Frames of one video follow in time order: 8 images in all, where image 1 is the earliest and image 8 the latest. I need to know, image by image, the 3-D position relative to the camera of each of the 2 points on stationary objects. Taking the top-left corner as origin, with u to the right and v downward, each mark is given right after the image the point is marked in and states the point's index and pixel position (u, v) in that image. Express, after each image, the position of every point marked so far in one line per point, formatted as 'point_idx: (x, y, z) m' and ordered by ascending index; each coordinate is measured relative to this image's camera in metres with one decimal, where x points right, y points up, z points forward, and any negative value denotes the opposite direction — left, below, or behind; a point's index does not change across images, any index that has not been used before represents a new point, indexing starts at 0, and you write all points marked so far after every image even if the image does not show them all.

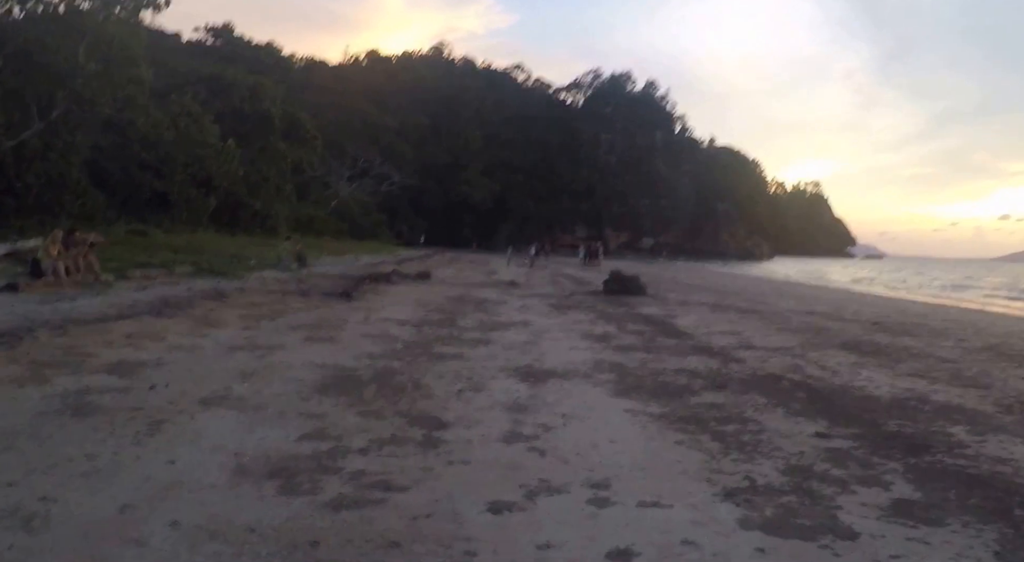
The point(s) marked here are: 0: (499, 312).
0: (-0.2, -0.7, +17.9) m
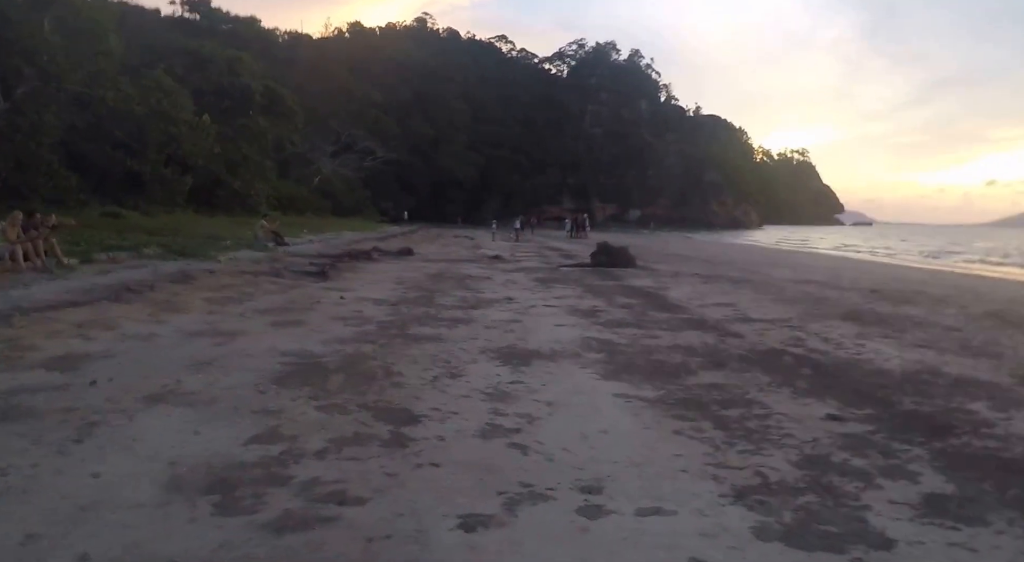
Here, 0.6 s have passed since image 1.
0: (-0.6, -0.2, +17.1) m
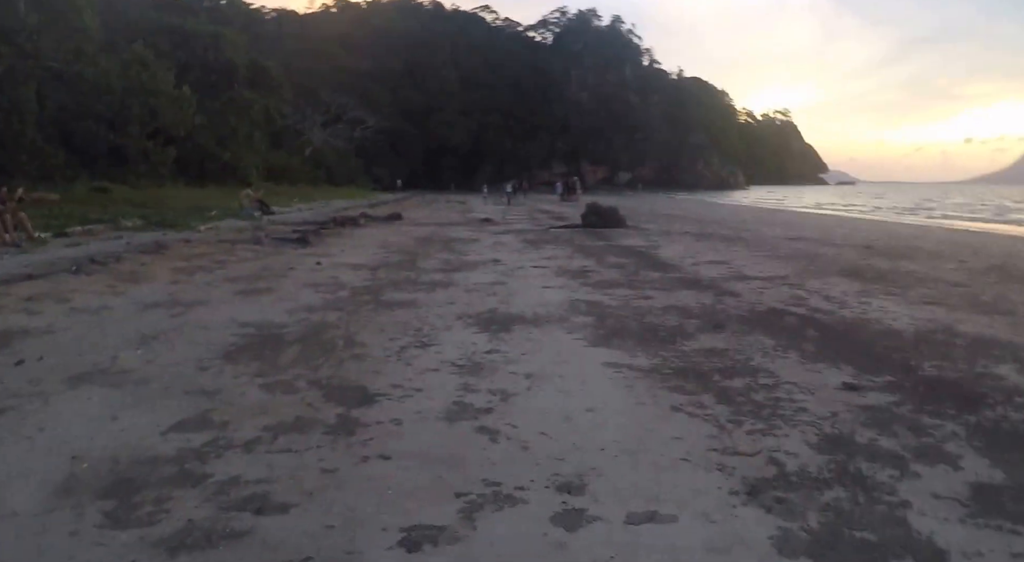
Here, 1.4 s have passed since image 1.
0: (-0.9, +0.7, +16.2) m
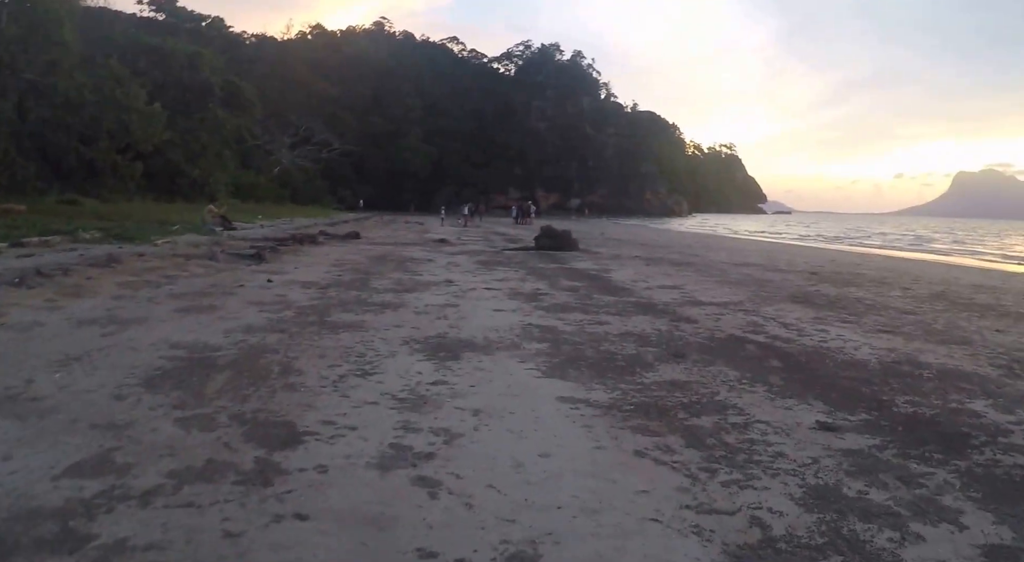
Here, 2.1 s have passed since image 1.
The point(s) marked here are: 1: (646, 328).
0: (-1.9, +0.2, +15.6) m
1: (+1.7, -0.6, +9.4) m
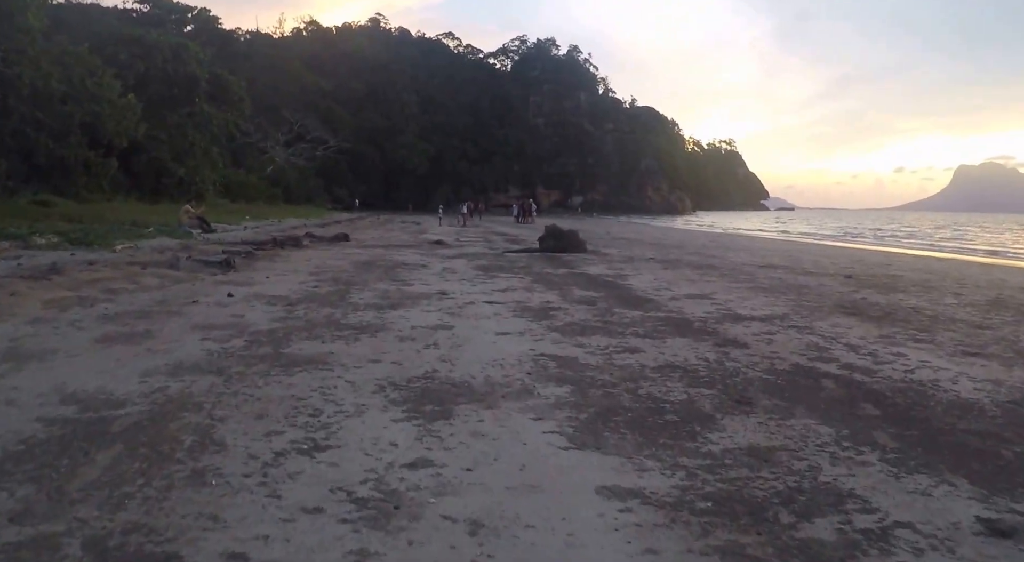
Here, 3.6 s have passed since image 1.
0: (-1.9, +0.1, +13.6) m
1: (+1.8, -0.8, +7.5) m
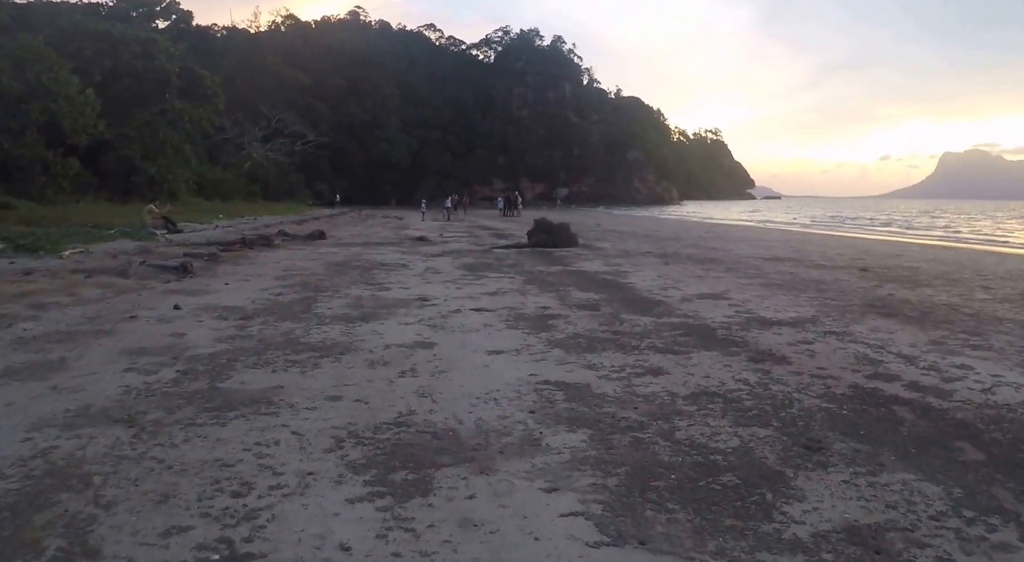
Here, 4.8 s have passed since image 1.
0: (-2.0, 0.0, +12.2) m
1: (+1.8, -0.8, +6.1) m
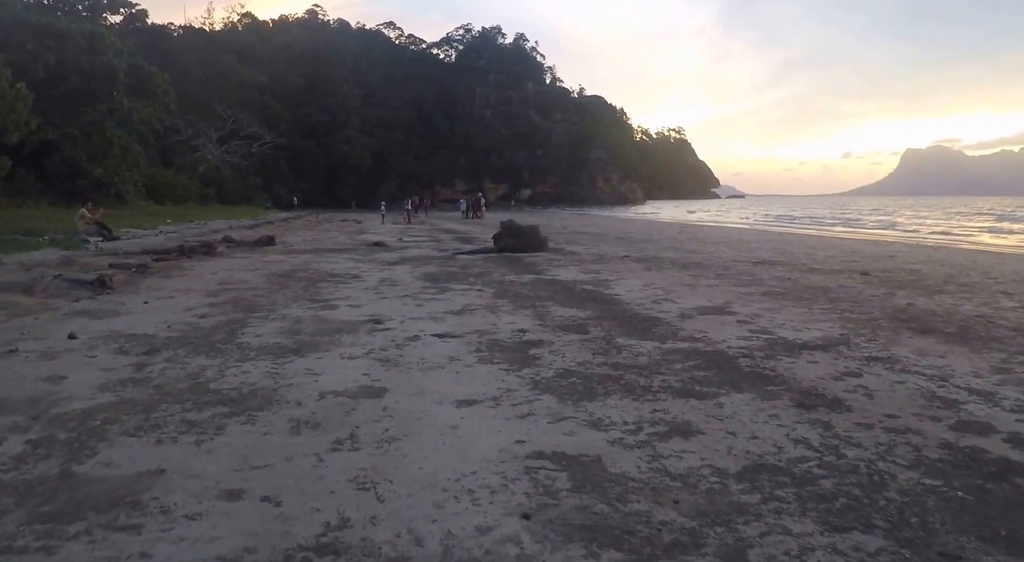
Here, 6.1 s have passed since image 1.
0: (-2.5, -0.2, +10.4) m
1: (+1.6, -1.0, +4.6) m
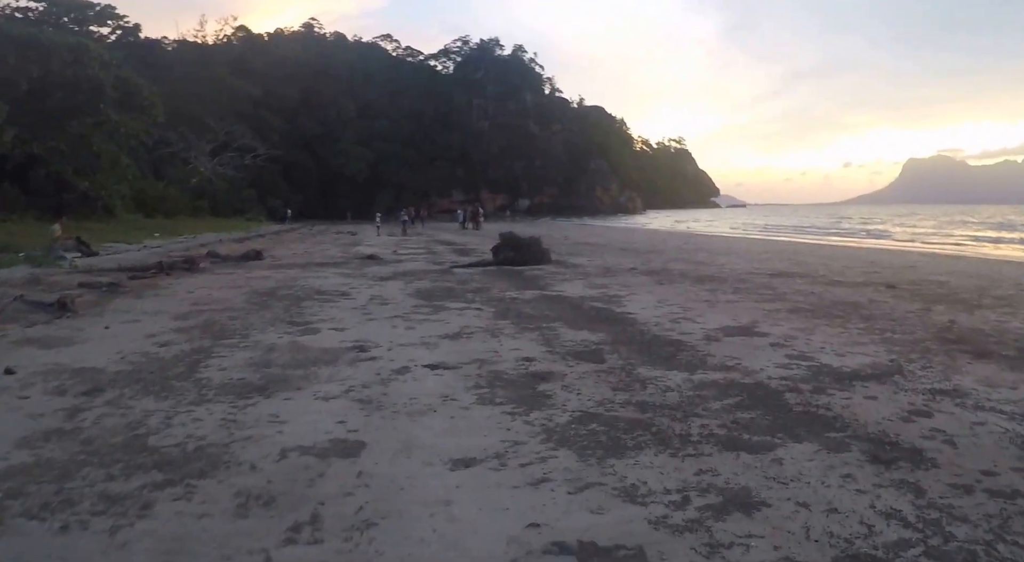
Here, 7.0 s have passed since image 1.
0: (-2.4, -0.5, +9.4) m
1: (+1.7, -1.1, +3.5) m
